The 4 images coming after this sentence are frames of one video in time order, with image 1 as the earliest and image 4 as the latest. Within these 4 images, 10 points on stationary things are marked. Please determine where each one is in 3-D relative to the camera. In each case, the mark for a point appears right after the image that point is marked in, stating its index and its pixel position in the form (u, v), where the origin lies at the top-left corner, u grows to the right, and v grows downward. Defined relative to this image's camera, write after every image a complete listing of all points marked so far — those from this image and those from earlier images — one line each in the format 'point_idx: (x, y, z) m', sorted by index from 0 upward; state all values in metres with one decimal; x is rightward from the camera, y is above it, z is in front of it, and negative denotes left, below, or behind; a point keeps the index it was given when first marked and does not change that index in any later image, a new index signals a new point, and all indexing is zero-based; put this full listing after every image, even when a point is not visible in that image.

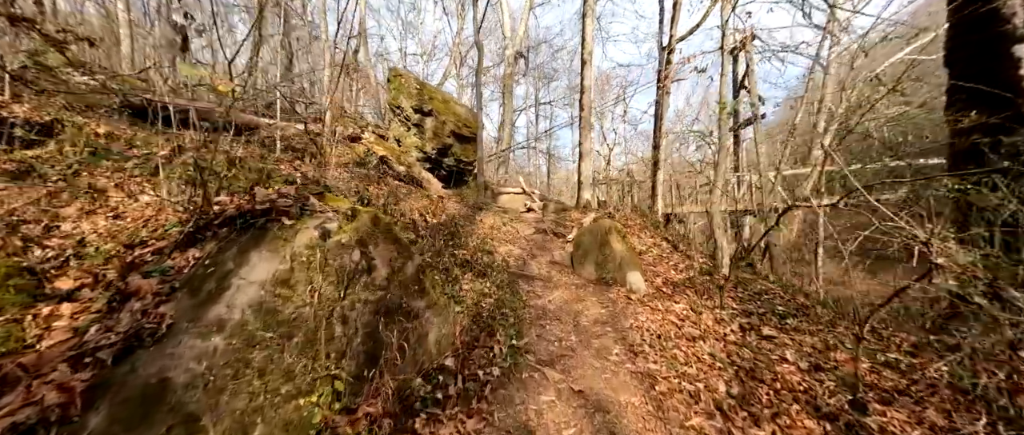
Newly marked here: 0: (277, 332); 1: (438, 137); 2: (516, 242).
0: (-1.7, -0.8, +2.7) m
1: (-3.1, +3.4, +15.2) m
2: (+0.1, -0.7, +11.0) m
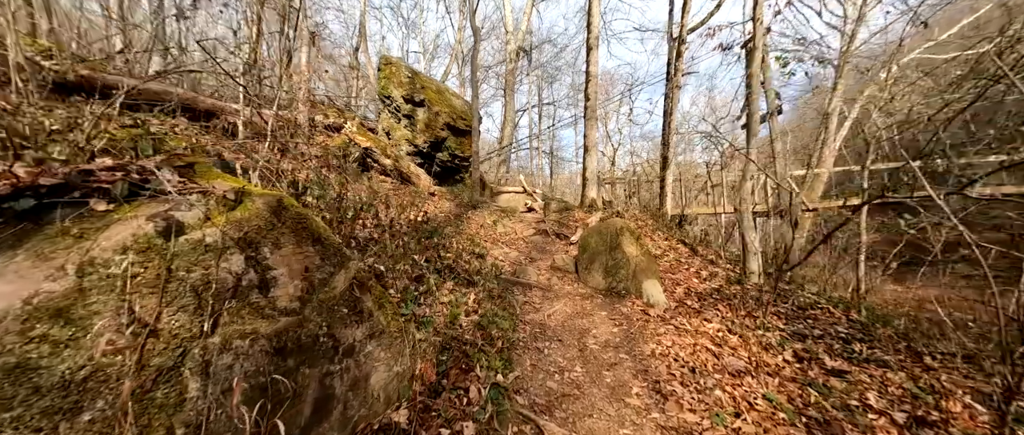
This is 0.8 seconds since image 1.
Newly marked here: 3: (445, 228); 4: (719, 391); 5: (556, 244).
0: (-1.9, -0.7, +1.4) m
1: (-3.1, +3.4, +14.0) m
2: (0.0, -0.7, +9.8) m
3: (-1.5, -0.2, +8.4) m
4: (+2.1, -1.8, +3.7) m
5: (+1.2, -0.7, +10.1) m
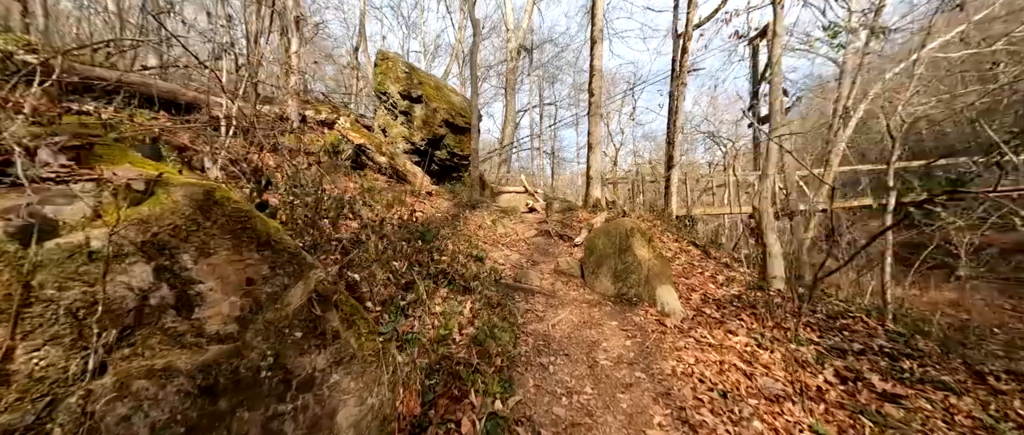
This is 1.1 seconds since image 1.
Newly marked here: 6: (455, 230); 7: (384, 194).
0: (-1.9, -0.7, +0.9) m
1: (-3.1, +3.4, +13.5) m
2: (0.0, -0.7, +9.3) m
3: (-1.5, -0.3, +7.9) m
4: (+2.1, -1.7, +3.1) m
5: (+1.3, -0.7, +9.6) m
6: (-1.3, -0.3, +8.3) m
7: (-3.1, +0.6, +9.0) m
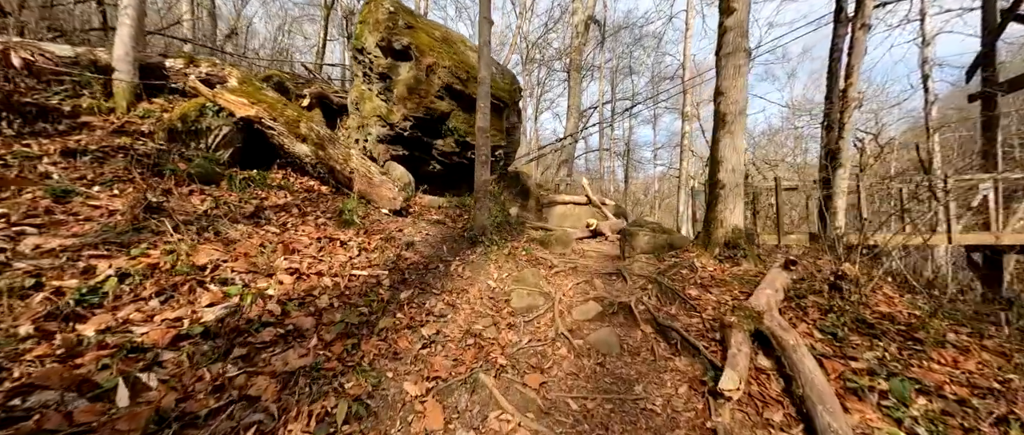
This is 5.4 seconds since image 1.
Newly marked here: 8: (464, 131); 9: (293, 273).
0: (-3.3, -1.3, -4.6) m
1: (-2.0, +2.7, +8.0) m
2: (+0.2, -1.4, +3.3) m
3: (-1.6, -0.9, +2.2) m
4: (+1.0, -2.4, -3.1) m
5: (+1.4, -1.5, +3.4) m
6: (-1.3, -1.0, +2.7) m
7: (-3.0, -0.1, +3.6) m
8: (-1.1, +2.0, +8.5) m
9: (-2.1, -0.5, +3.5) m
